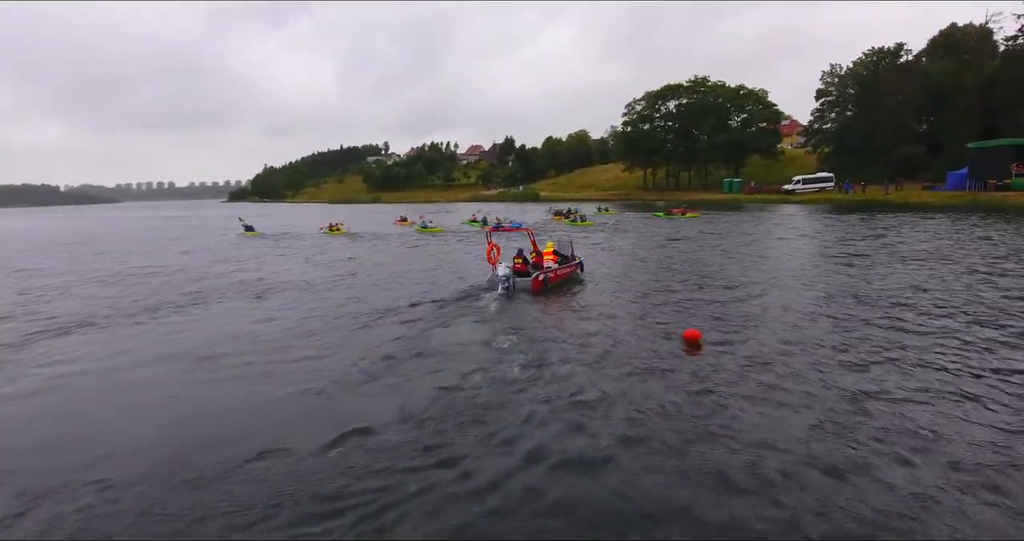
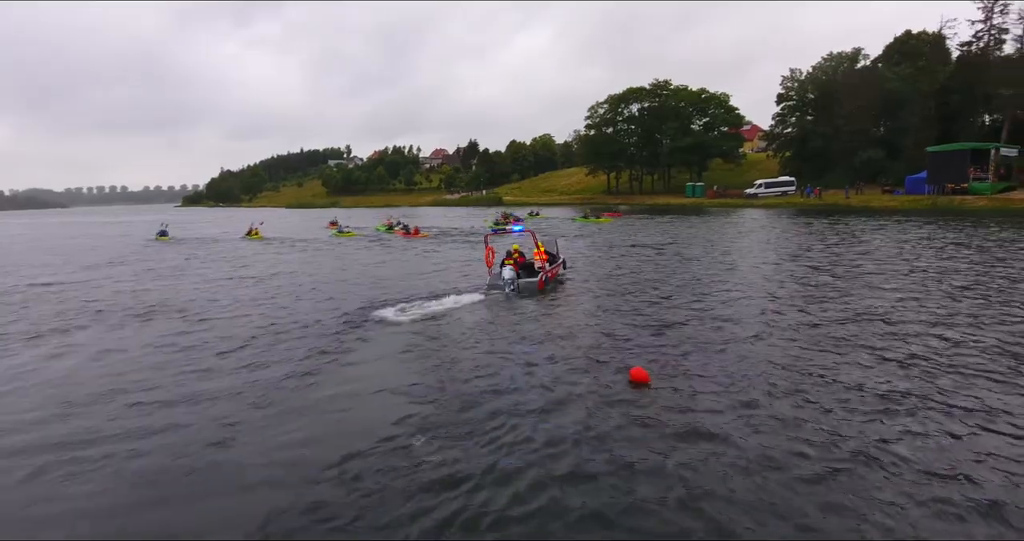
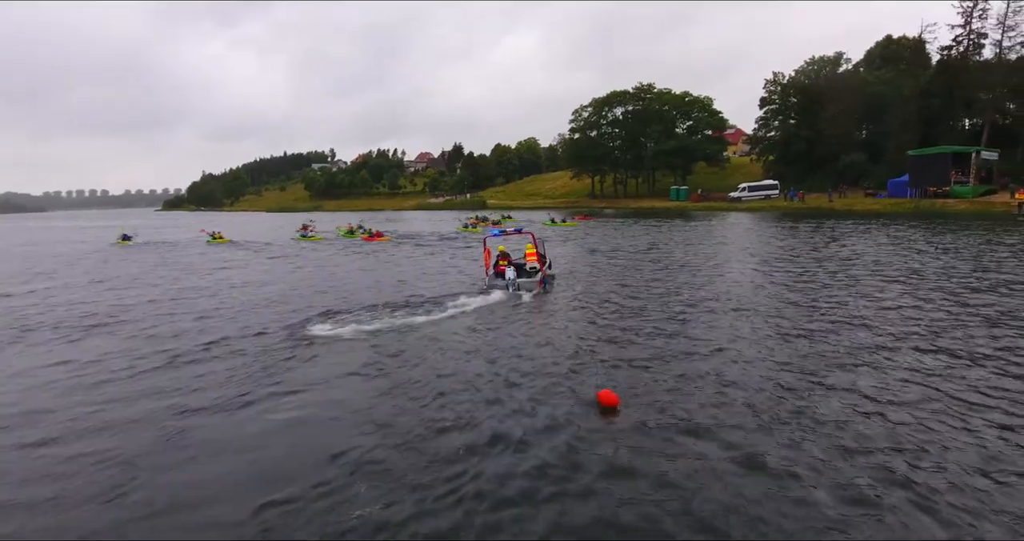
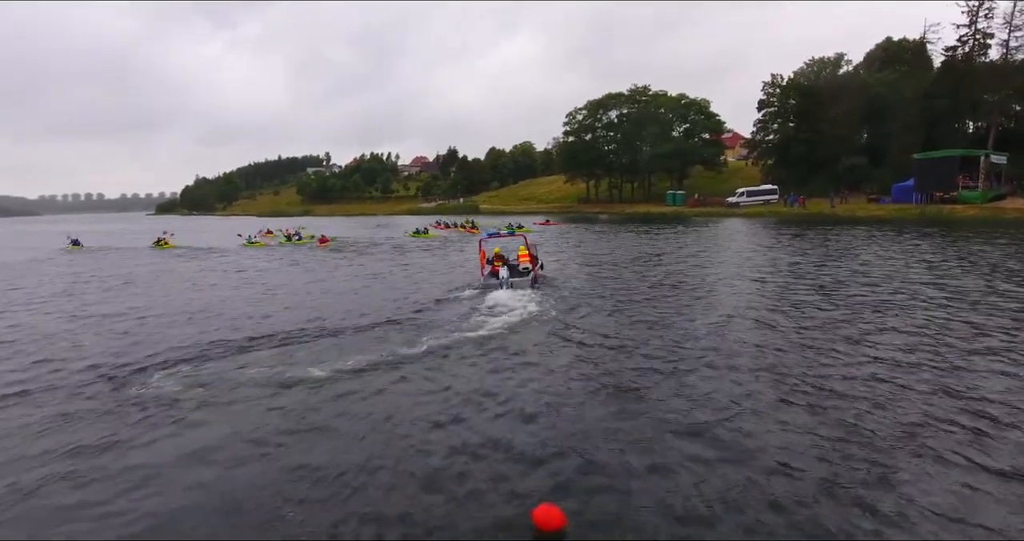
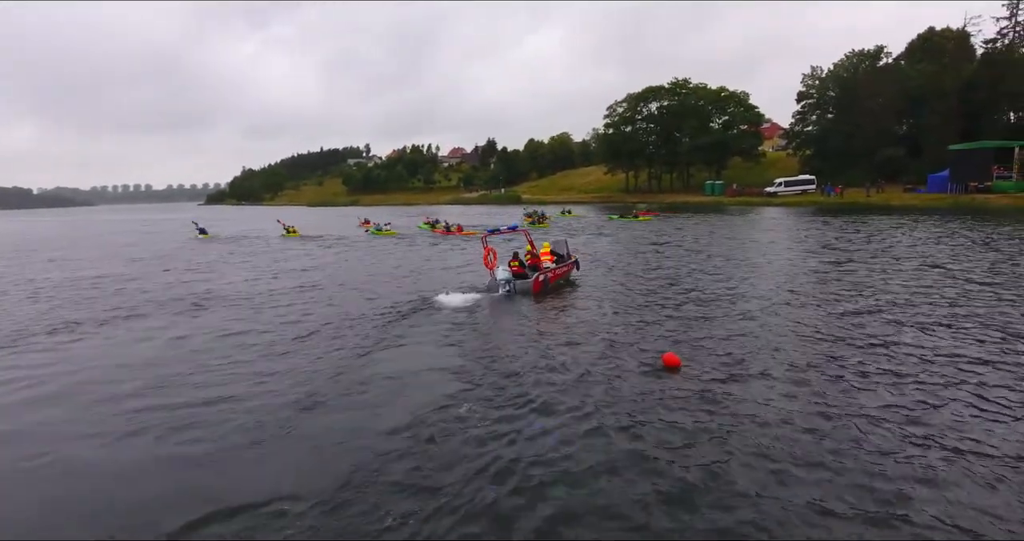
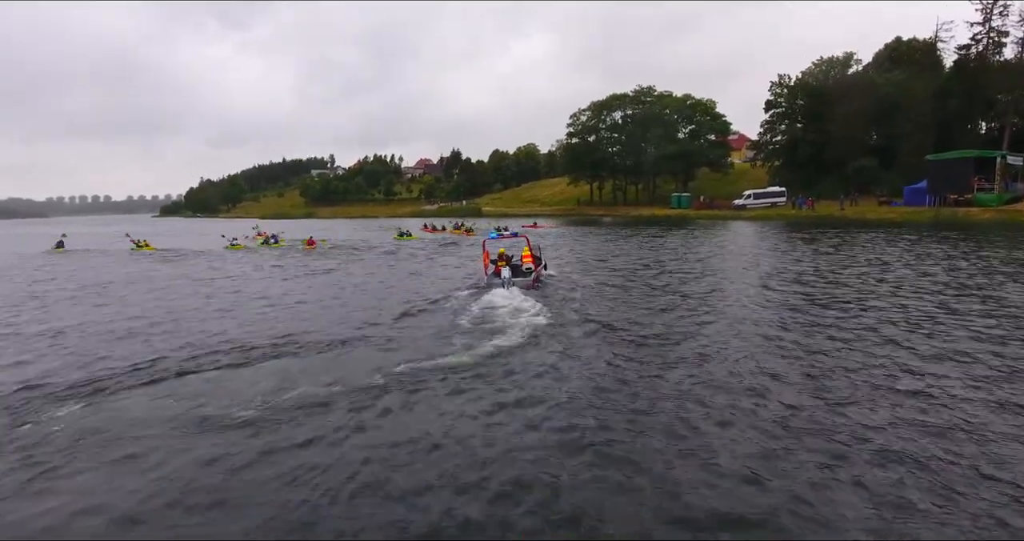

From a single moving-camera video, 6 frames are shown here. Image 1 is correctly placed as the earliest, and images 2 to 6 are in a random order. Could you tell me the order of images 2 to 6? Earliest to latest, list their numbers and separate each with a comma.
5, 2, 3, 4, 6
